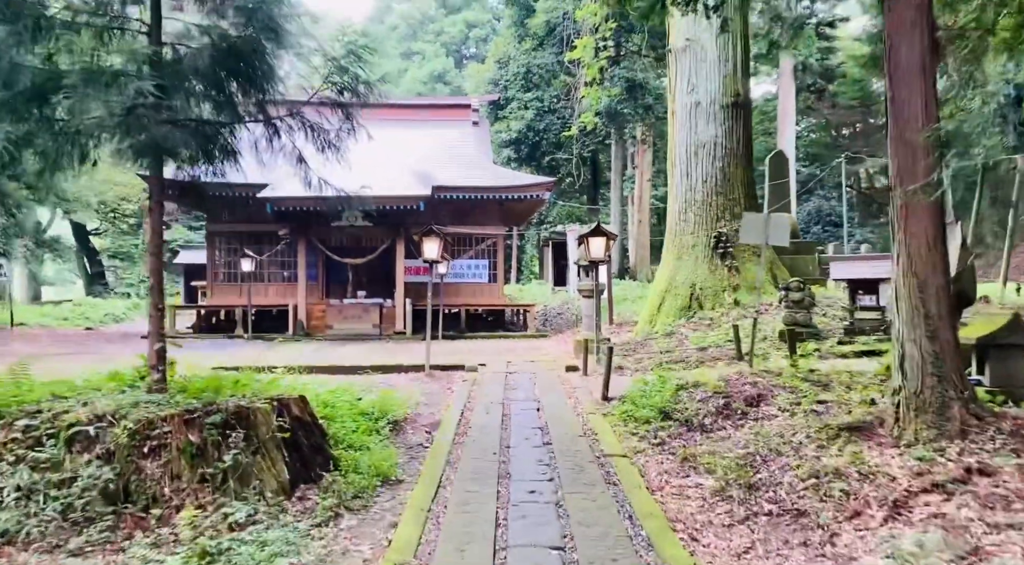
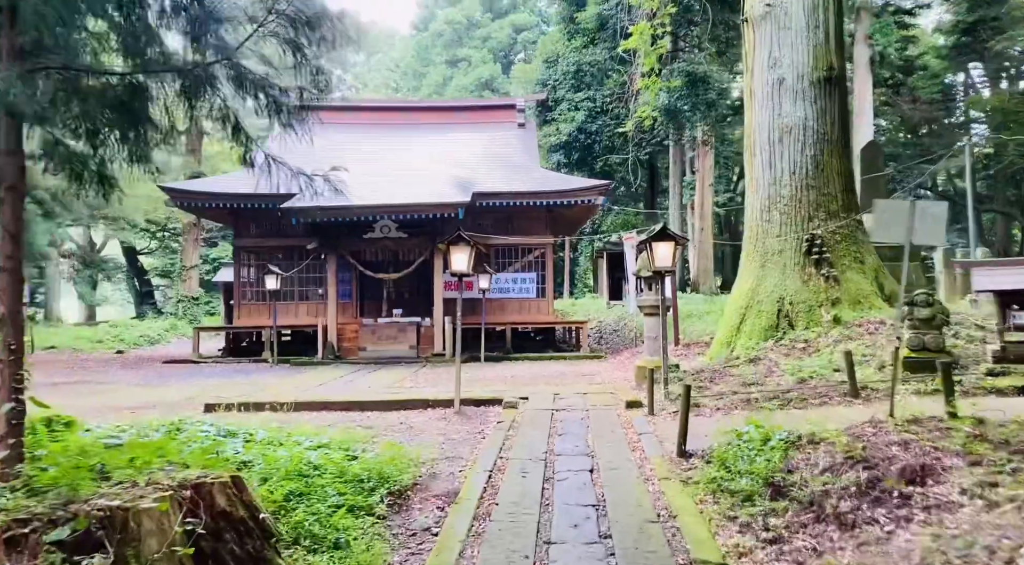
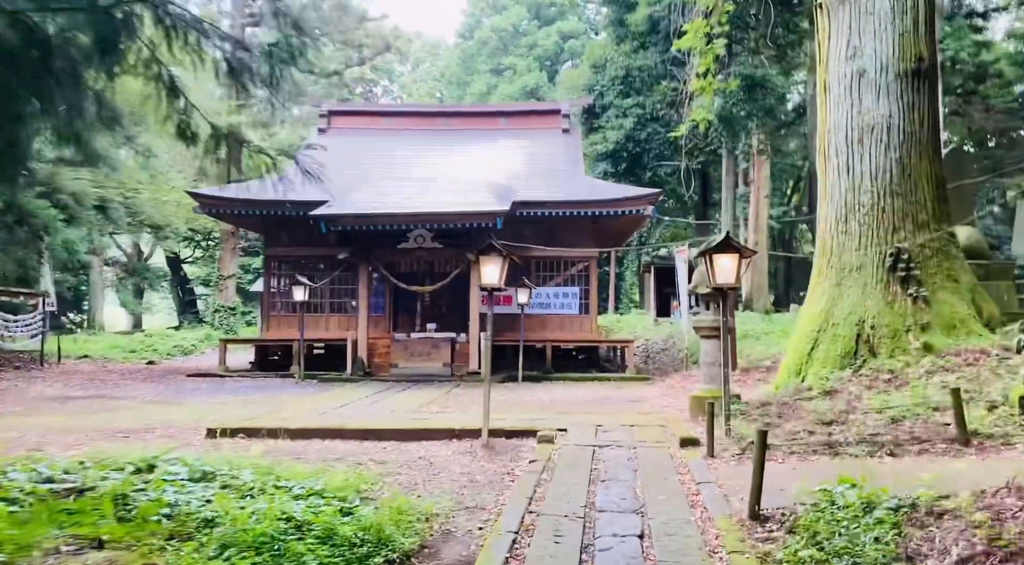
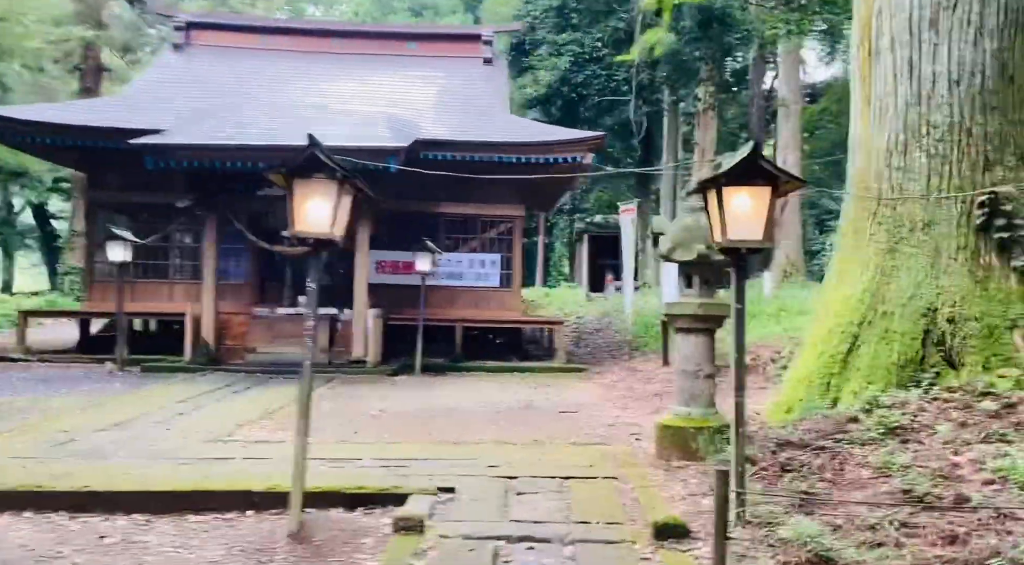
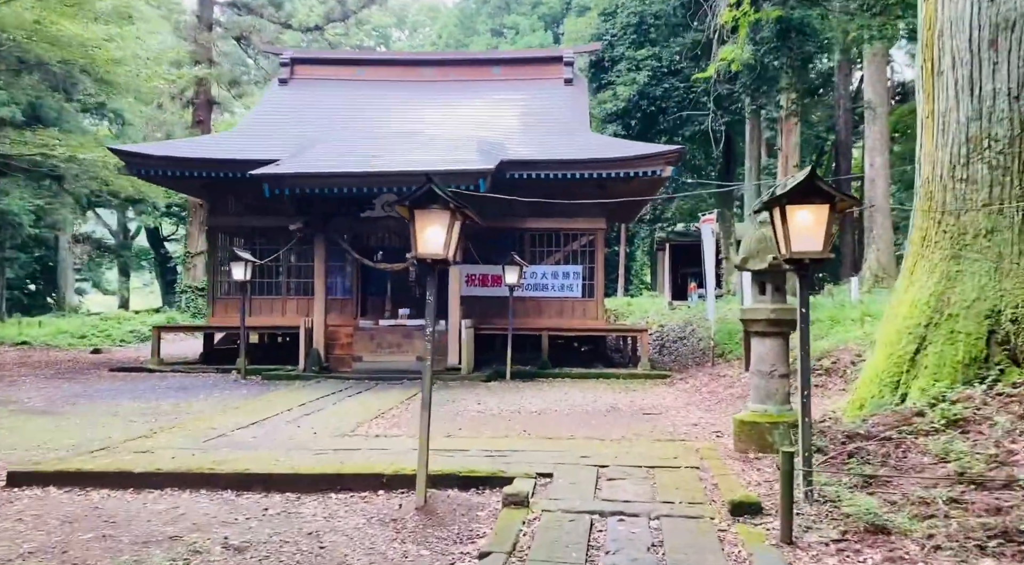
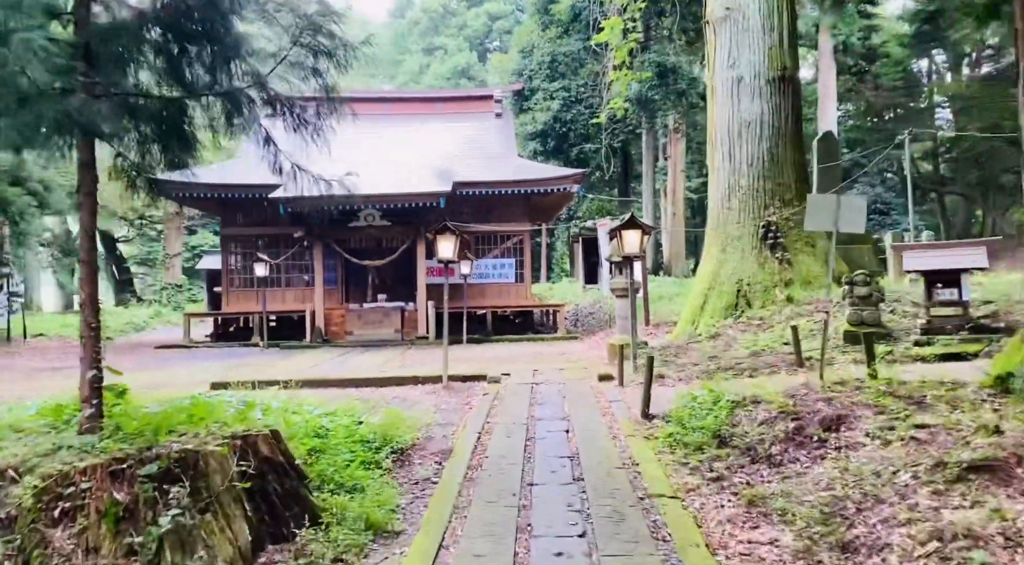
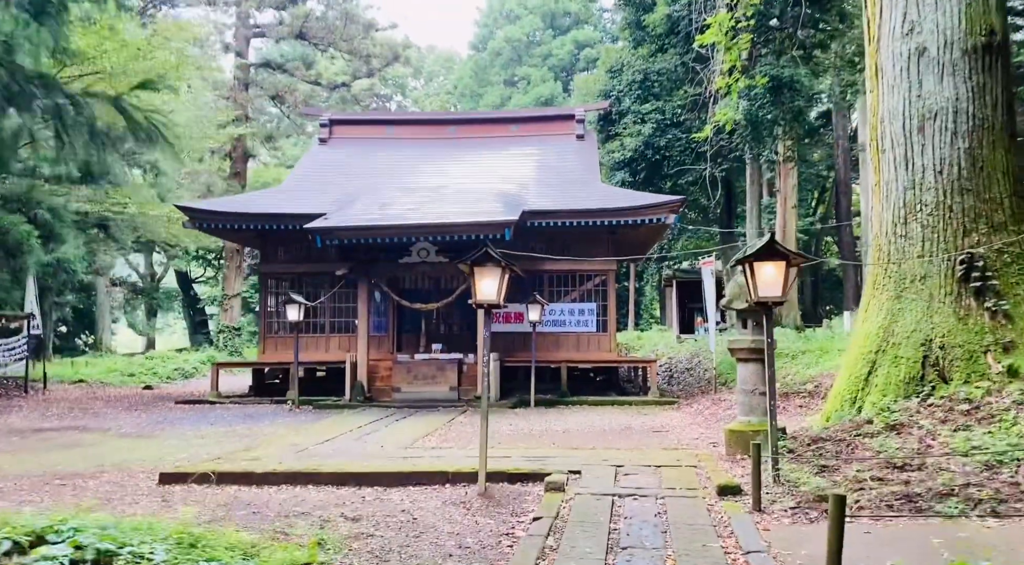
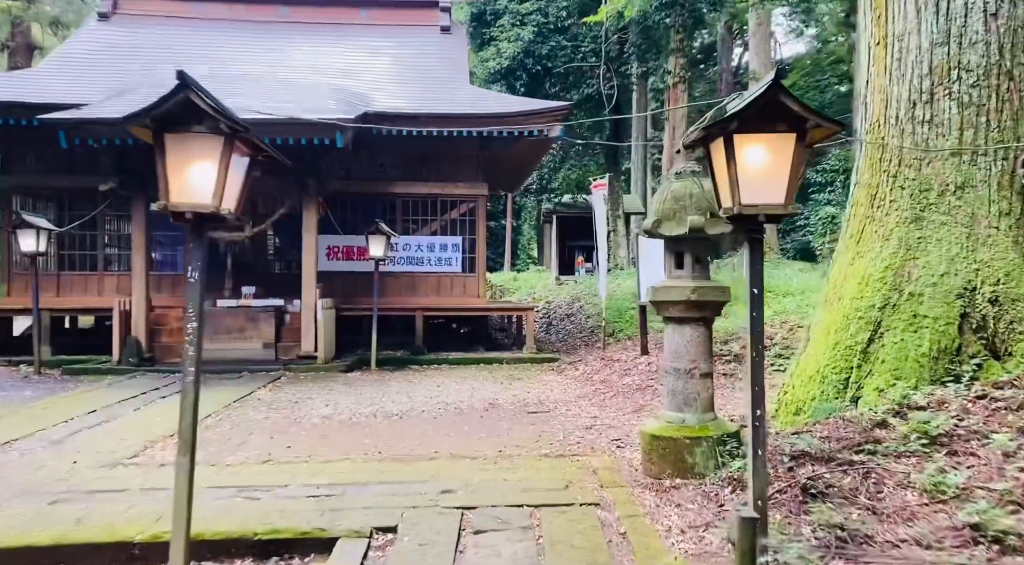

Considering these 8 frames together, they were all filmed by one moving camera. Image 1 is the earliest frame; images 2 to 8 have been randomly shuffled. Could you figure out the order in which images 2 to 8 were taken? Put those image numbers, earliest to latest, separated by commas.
6, 2, 3, 7, 5, 4, 8
